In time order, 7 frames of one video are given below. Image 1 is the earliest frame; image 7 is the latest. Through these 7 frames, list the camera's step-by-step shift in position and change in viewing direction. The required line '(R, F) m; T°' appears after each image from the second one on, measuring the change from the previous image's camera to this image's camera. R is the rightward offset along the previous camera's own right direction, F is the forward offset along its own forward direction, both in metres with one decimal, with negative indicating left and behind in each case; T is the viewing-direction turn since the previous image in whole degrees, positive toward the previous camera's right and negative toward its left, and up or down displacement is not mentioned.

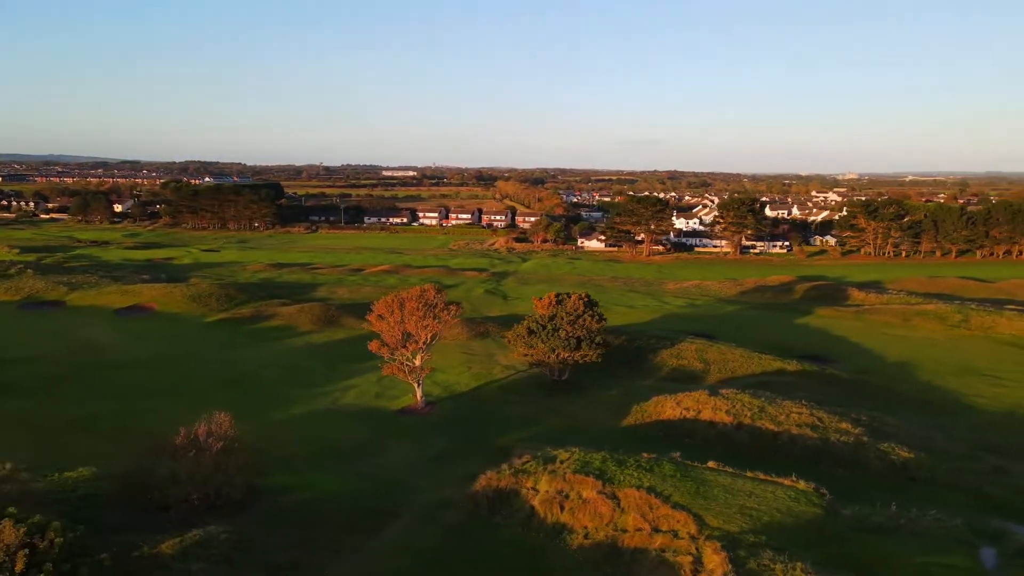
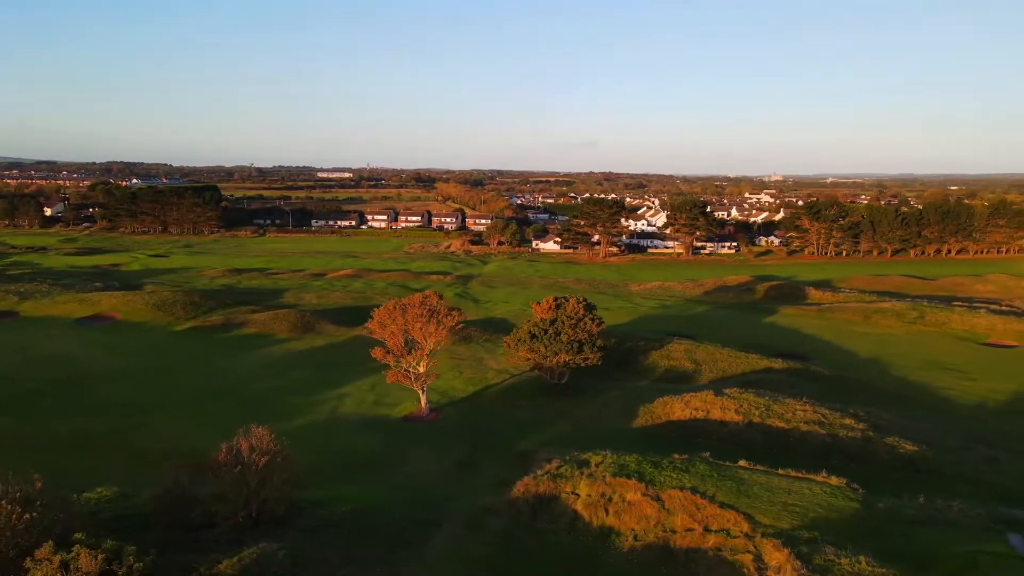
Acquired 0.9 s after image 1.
(-2.2, +0.1) m; +5°
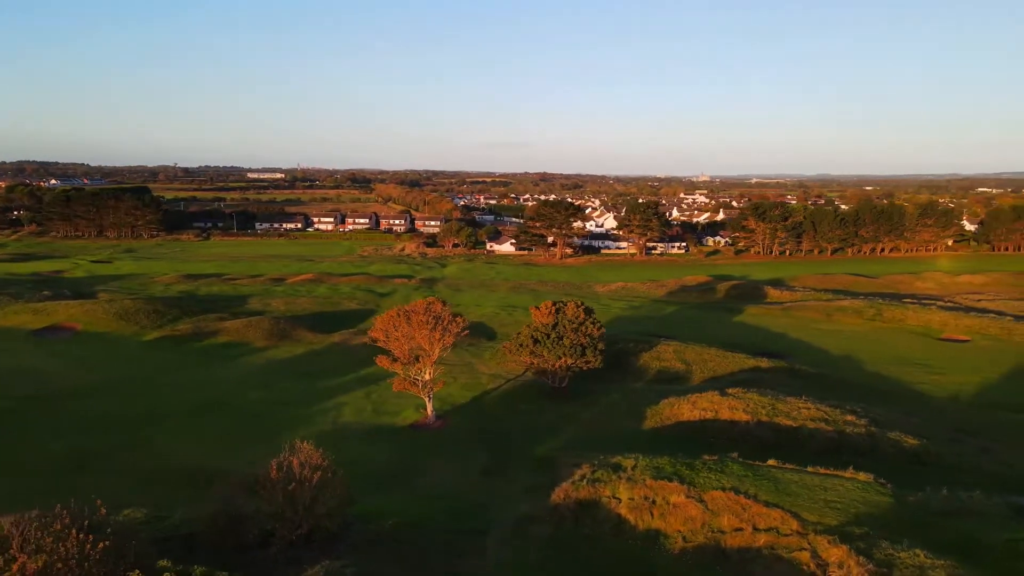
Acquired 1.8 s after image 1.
(-2.2, +0.1) m; +5°
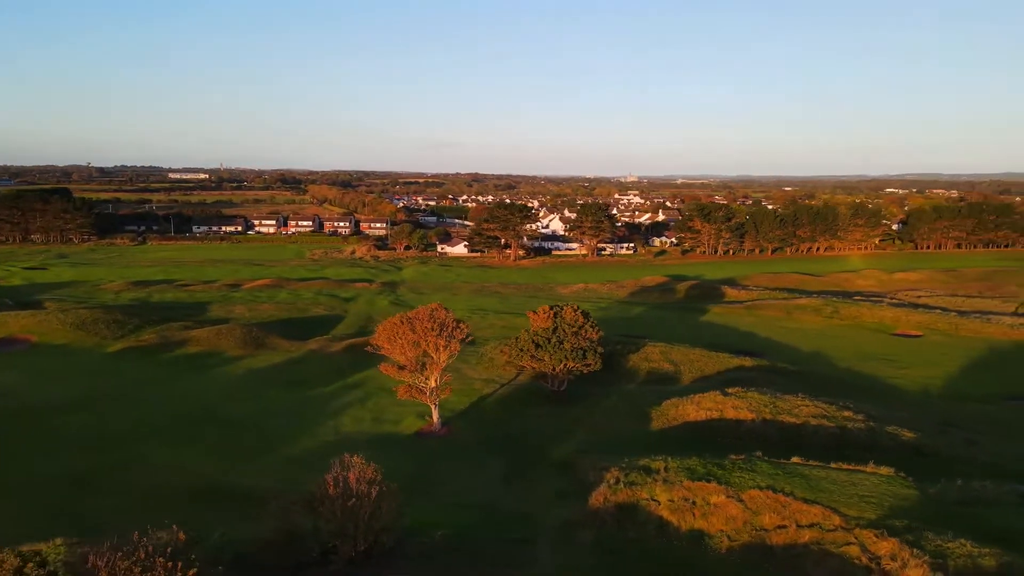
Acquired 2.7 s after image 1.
(-2.3, +0.1) m; +5°
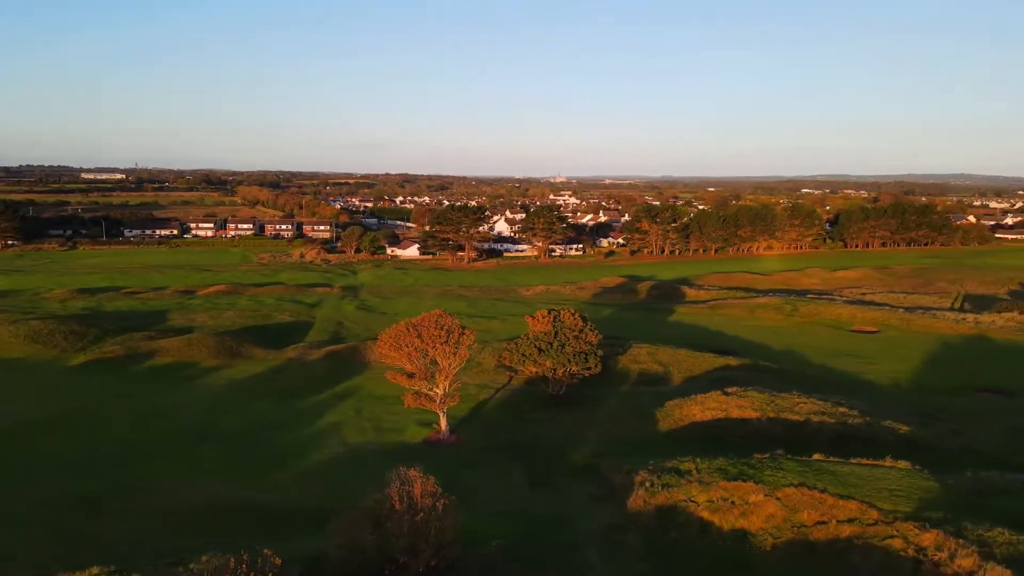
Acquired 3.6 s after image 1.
(-2.4, +0.1) m; +5°
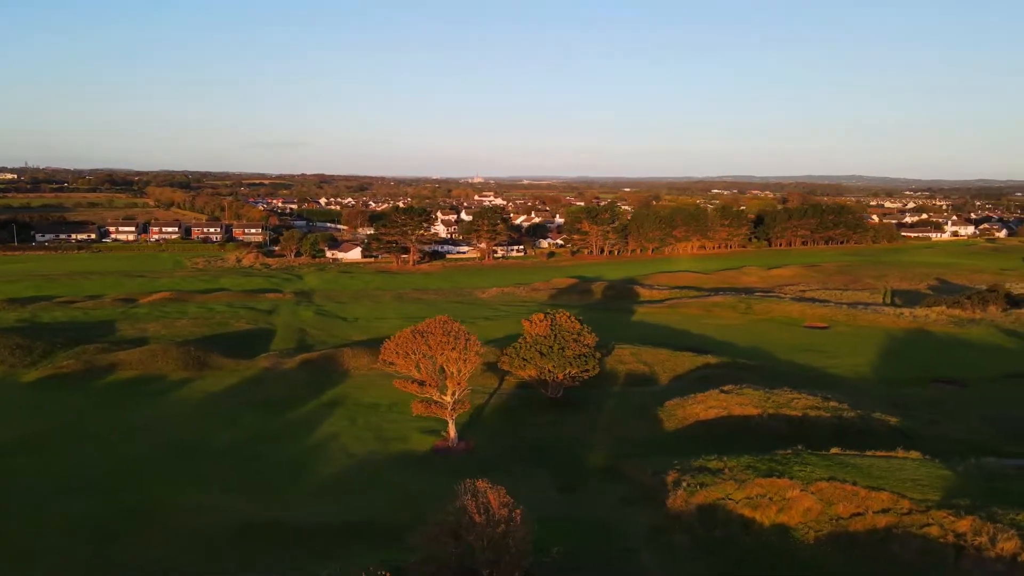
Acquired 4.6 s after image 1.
(-2.7, +0.2) m; +6°
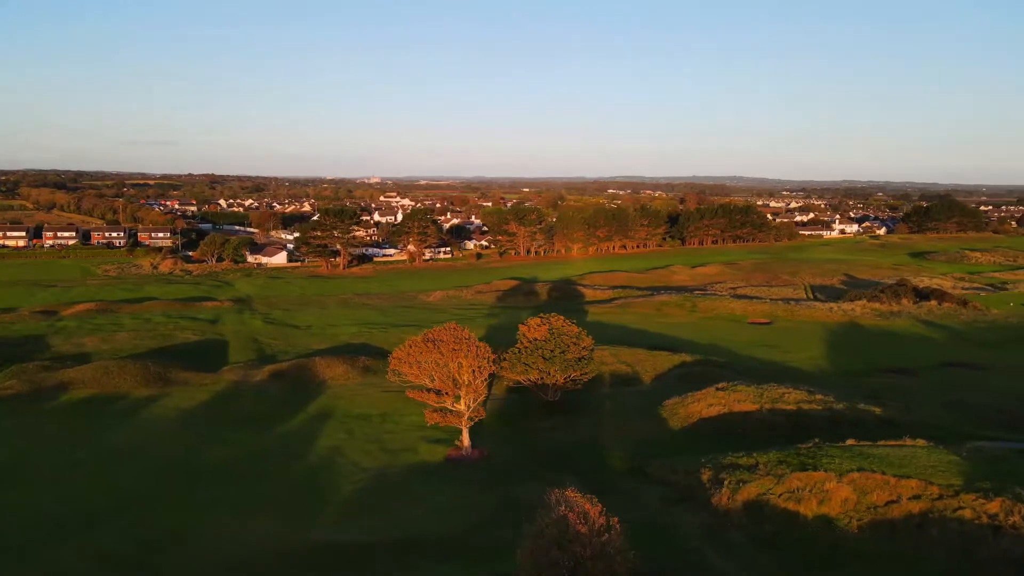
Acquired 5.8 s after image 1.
(-3.4, +0.3) m; +7°
